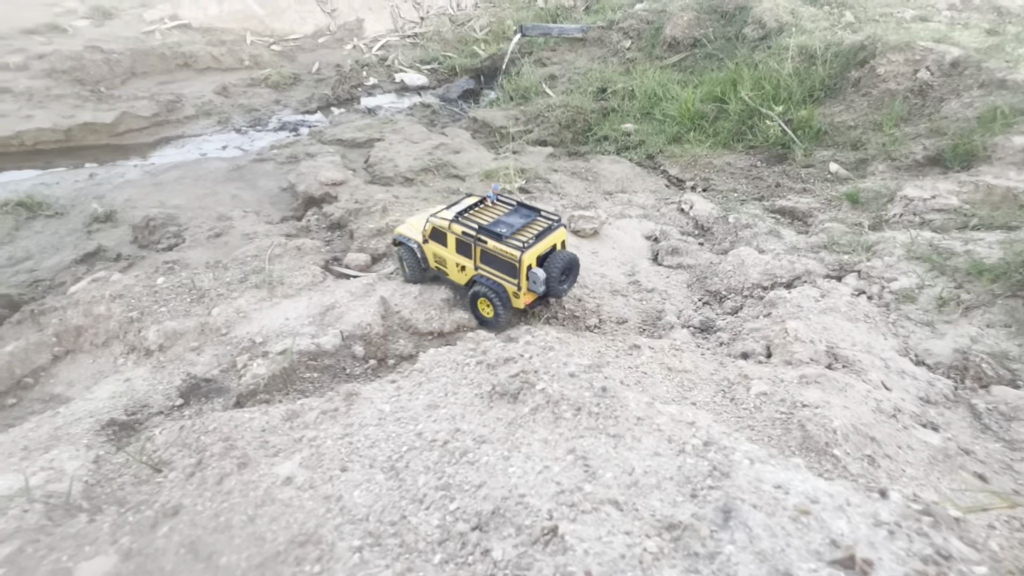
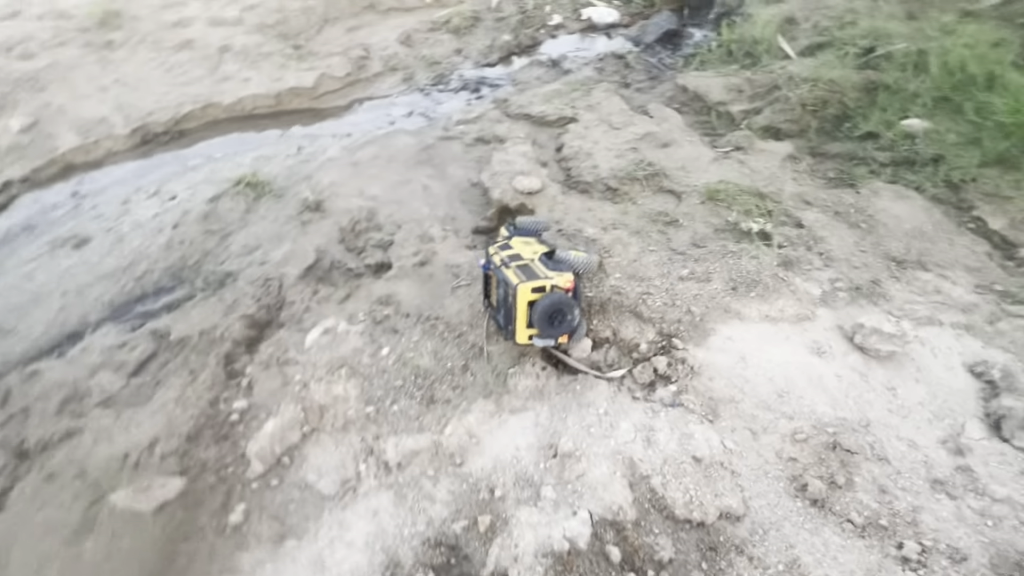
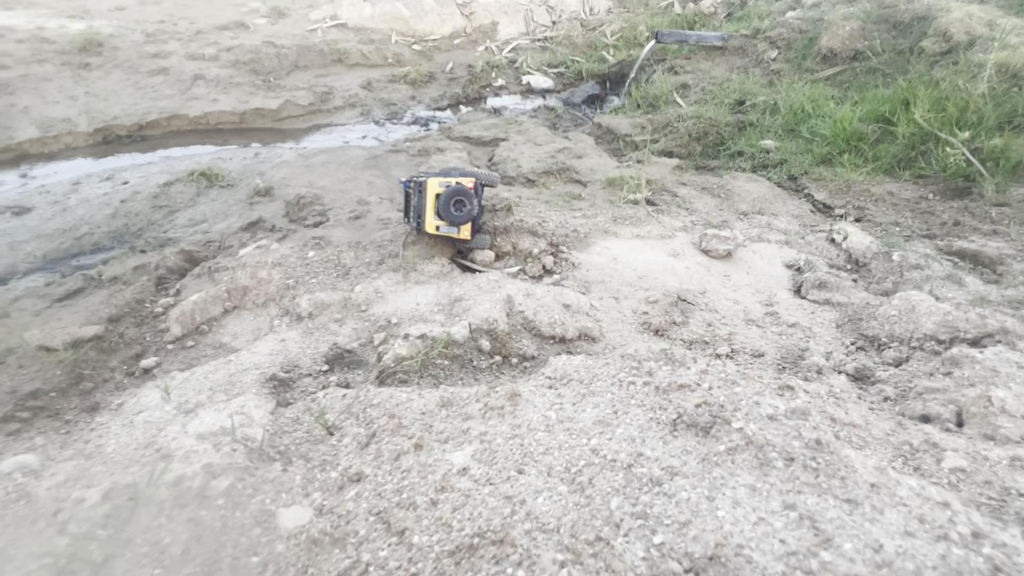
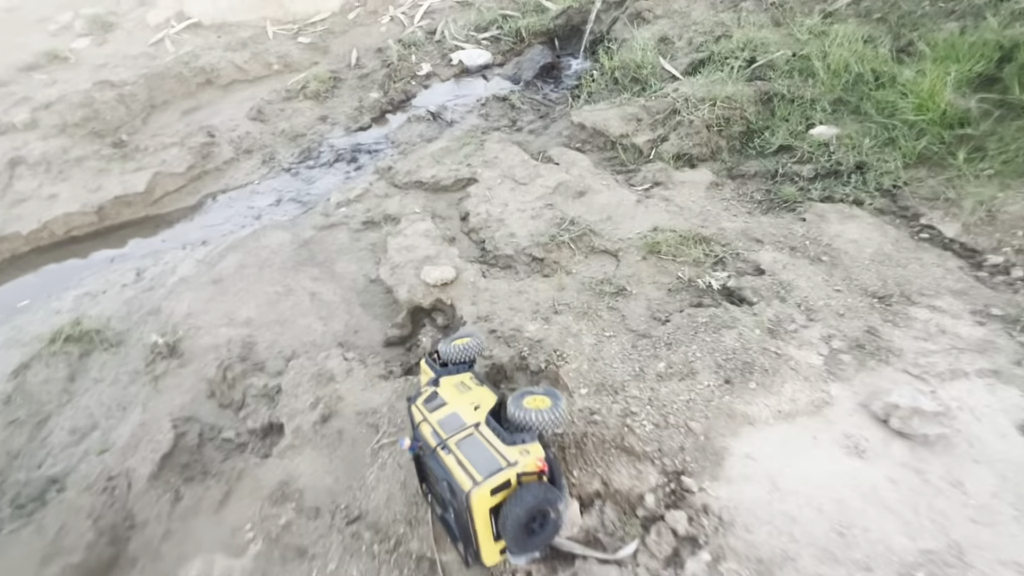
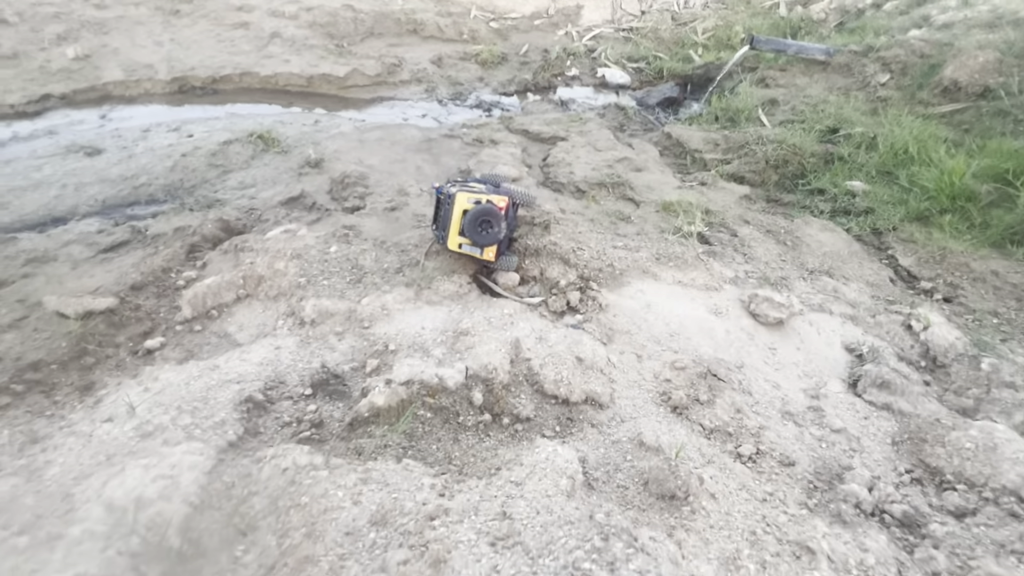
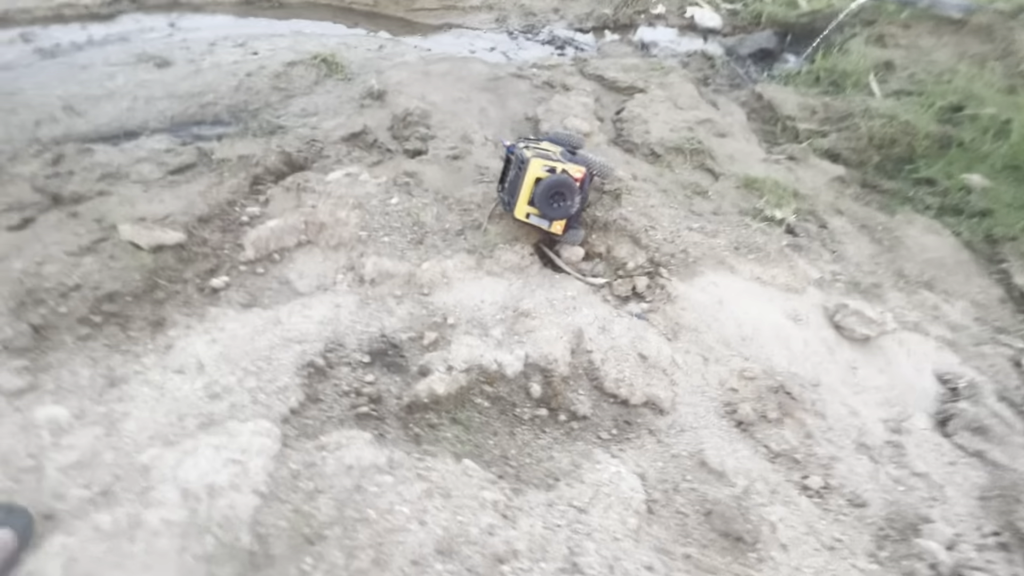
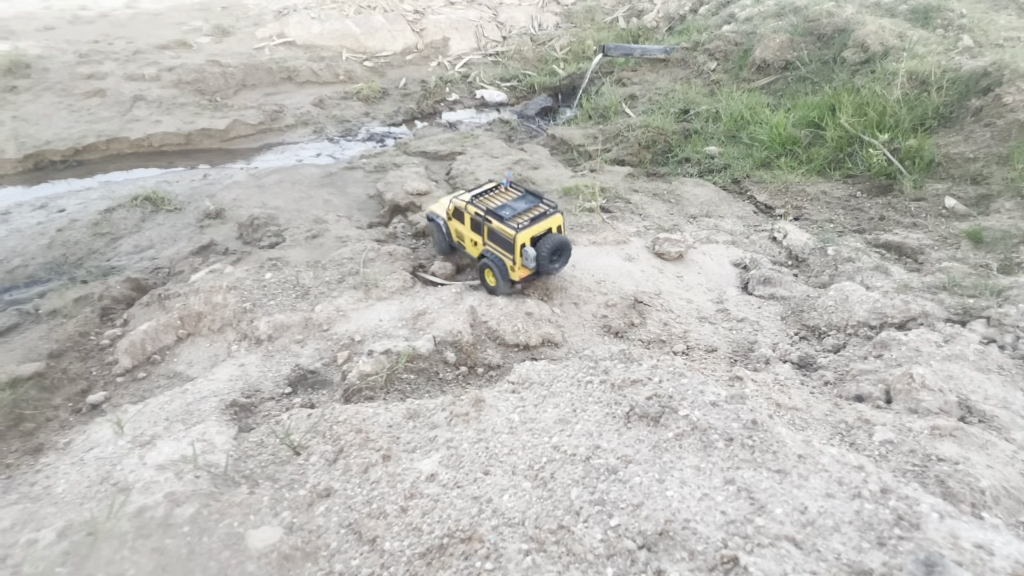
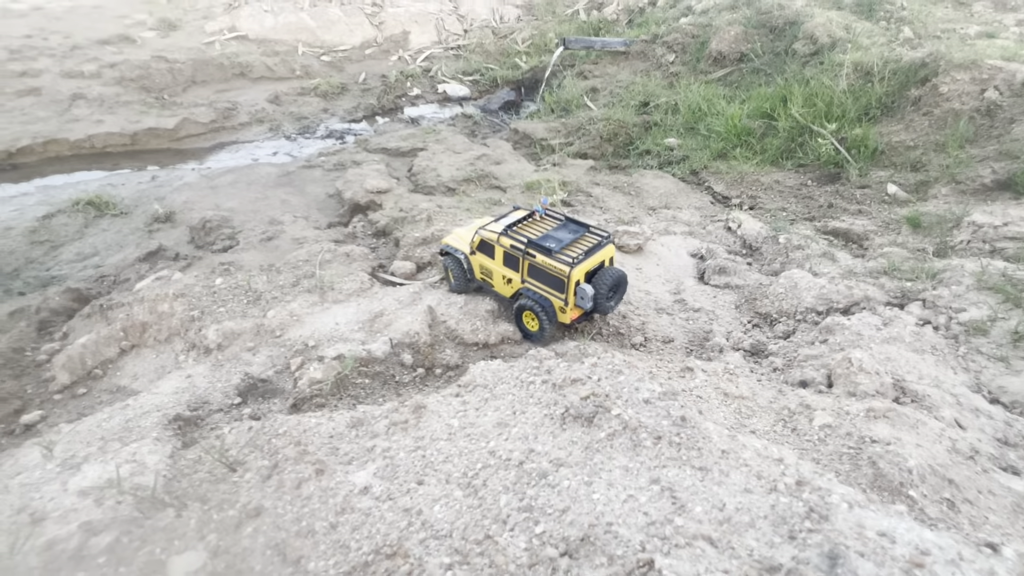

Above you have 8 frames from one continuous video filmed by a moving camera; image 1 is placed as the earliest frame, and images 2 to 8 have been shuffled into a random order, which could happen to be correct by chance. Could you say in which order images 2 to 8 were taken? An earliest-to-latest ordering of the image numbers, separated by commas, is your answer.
8, 7, 3, 5, 6, 2, 4
